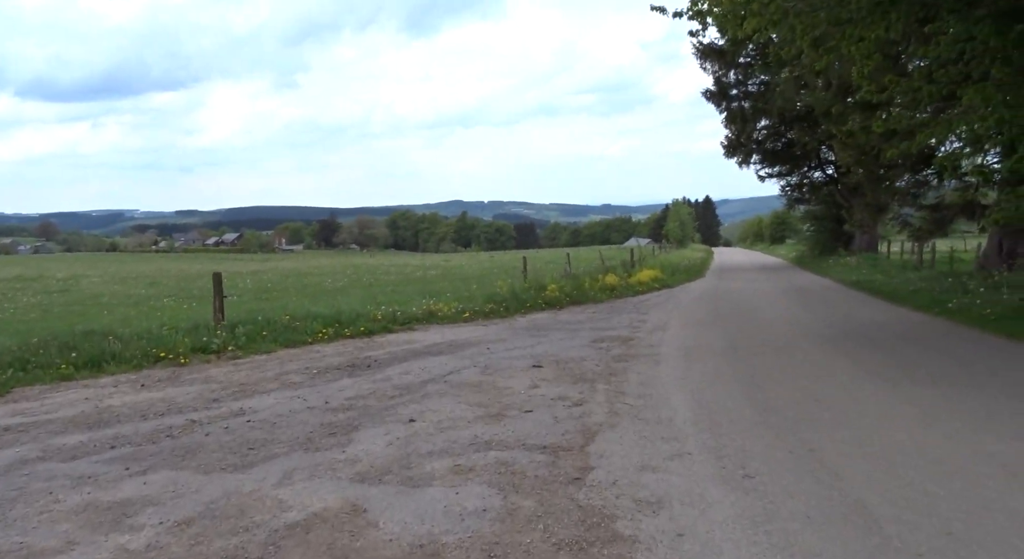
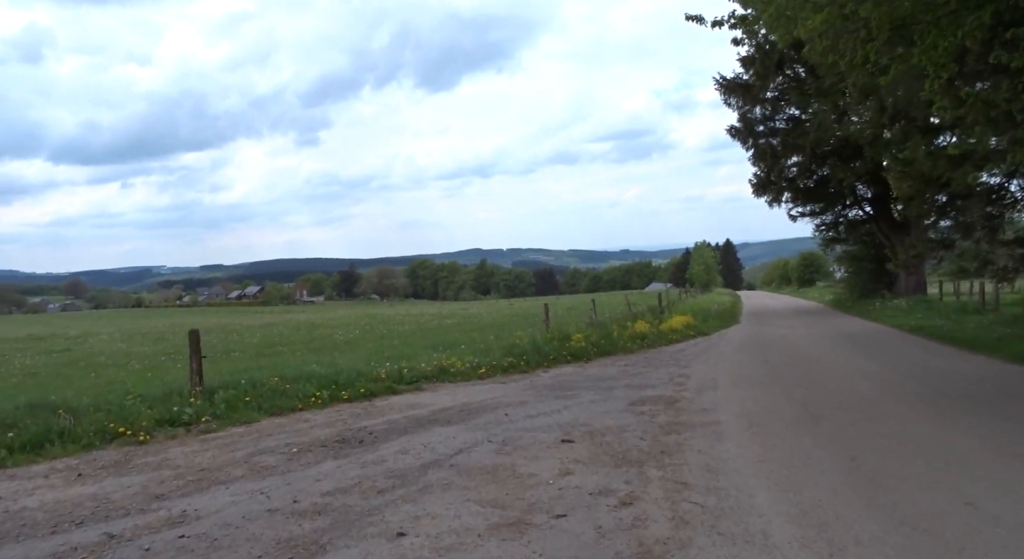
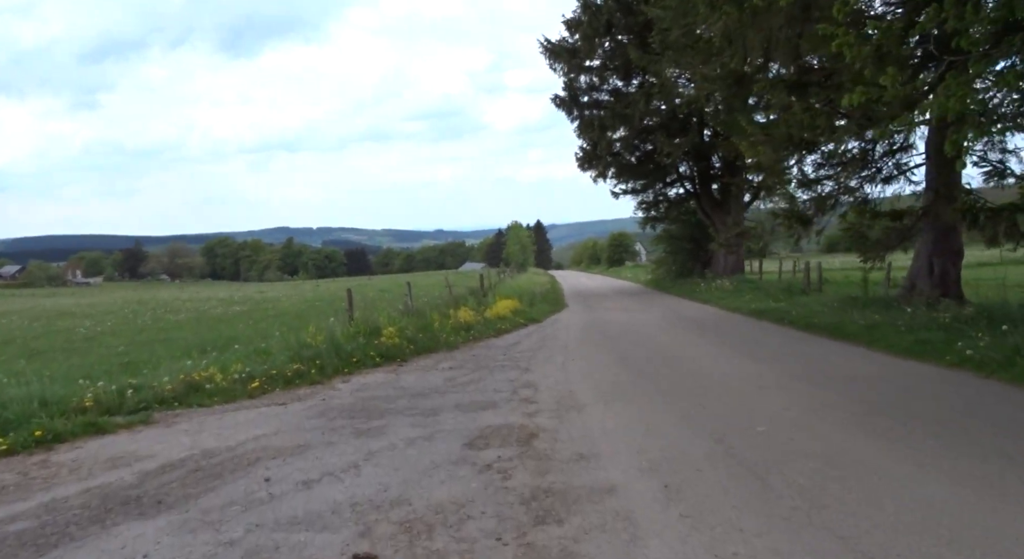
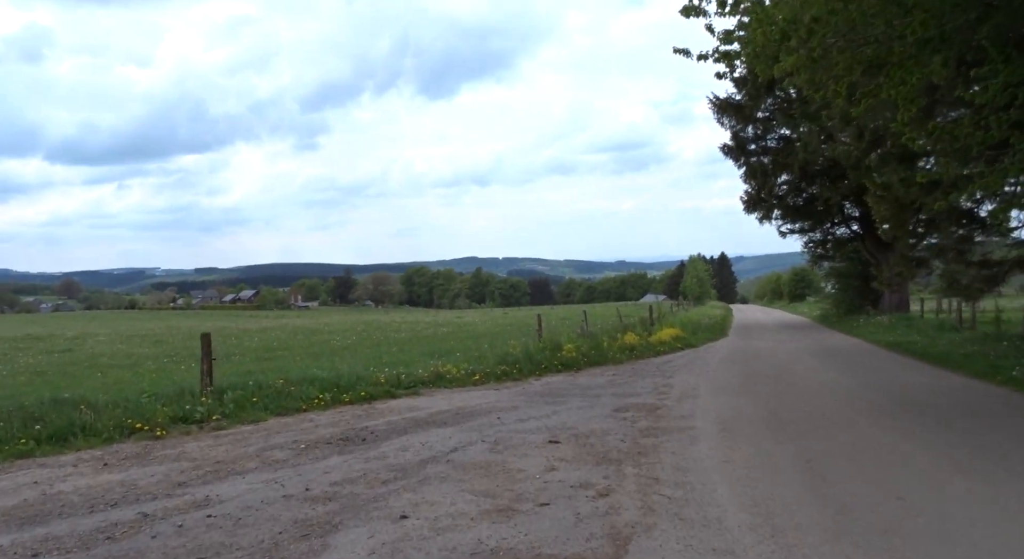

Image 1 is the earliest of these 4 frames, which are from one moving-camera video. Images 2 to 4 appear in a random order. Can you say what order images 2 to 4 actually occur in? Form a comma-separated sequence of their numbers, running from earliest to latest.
4, 2, 3
